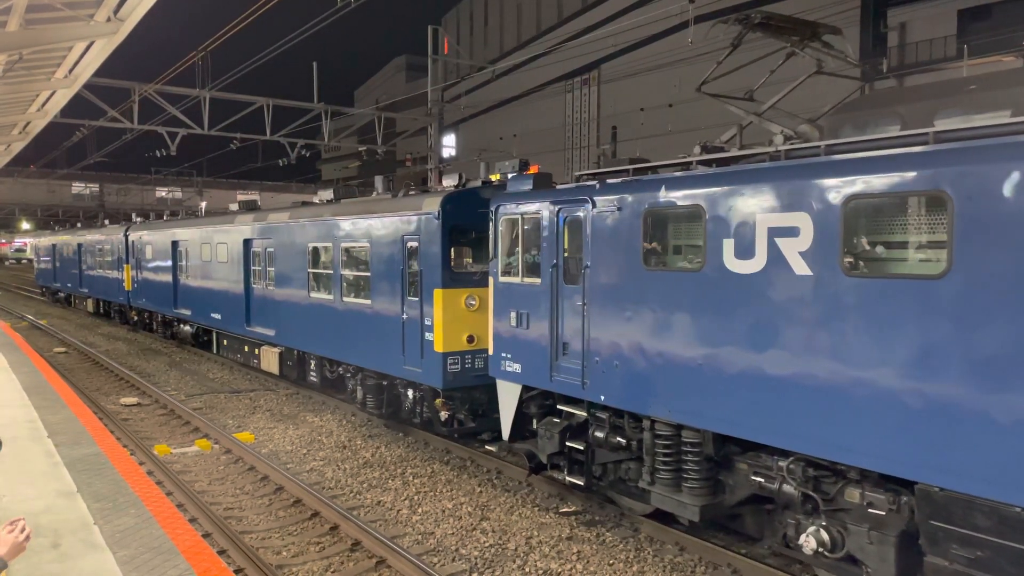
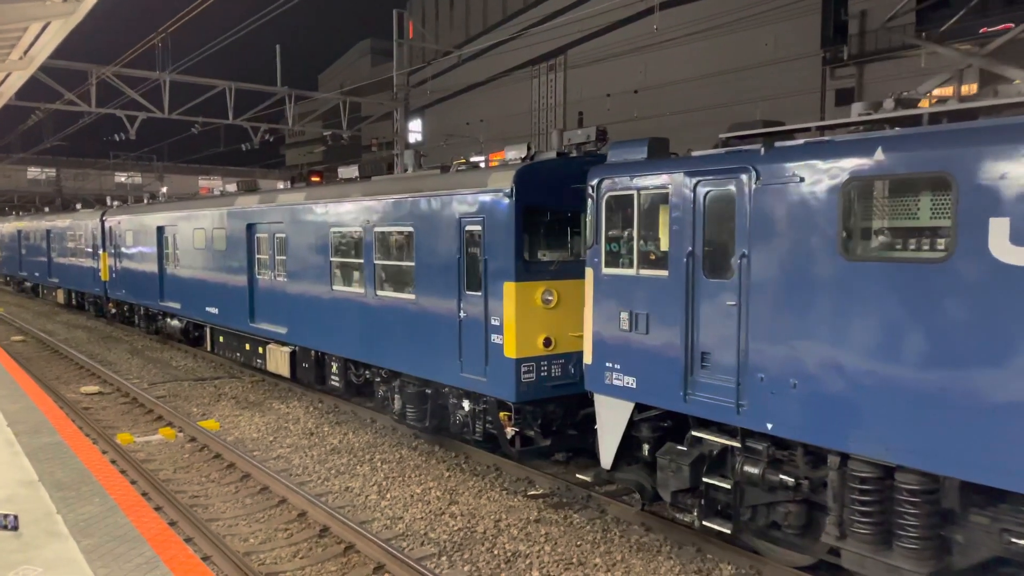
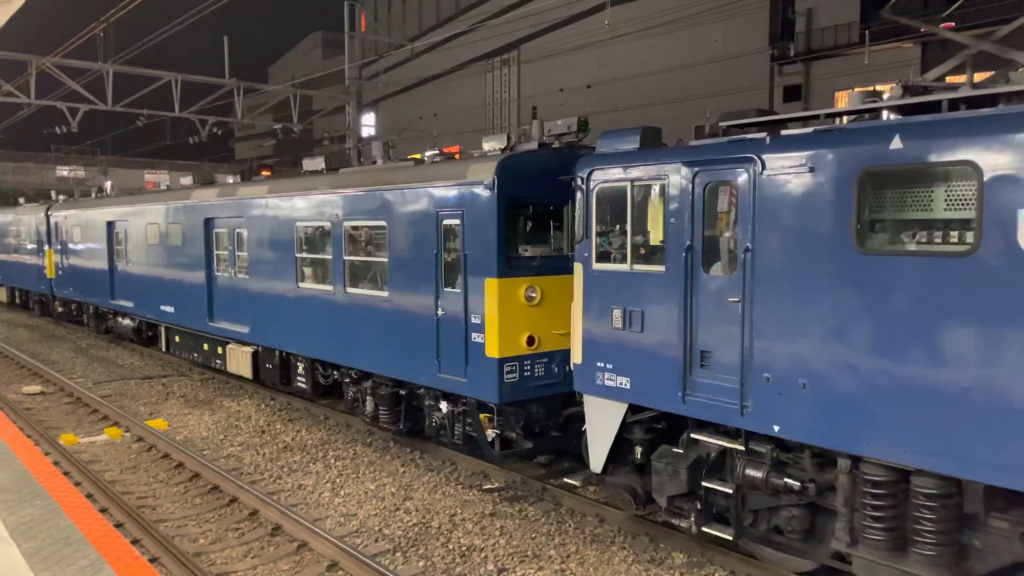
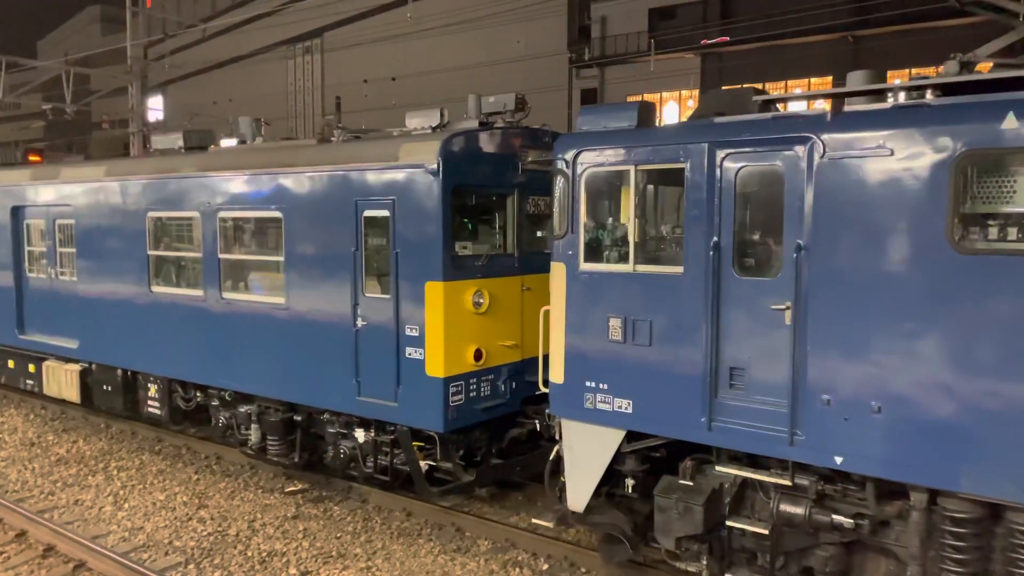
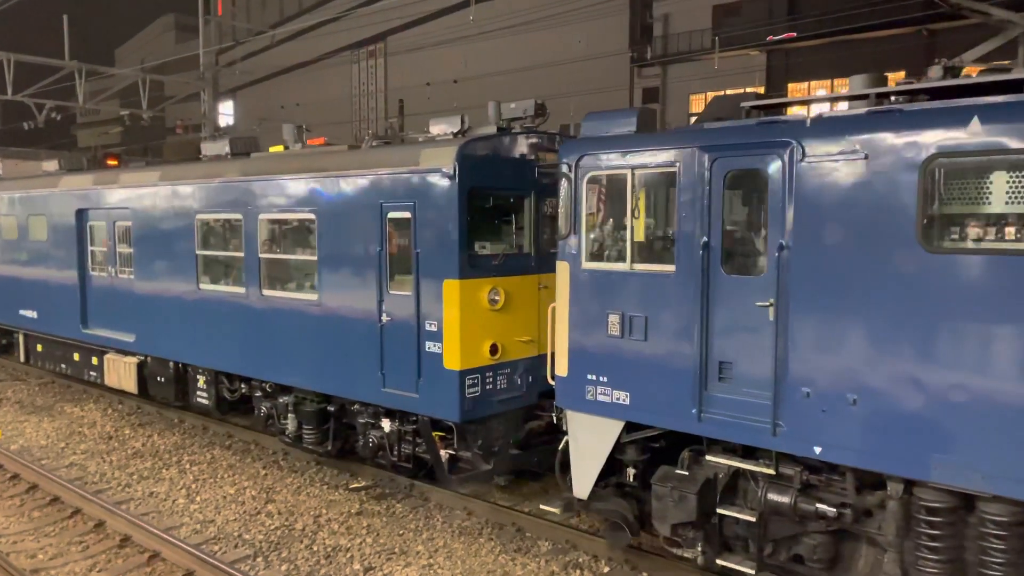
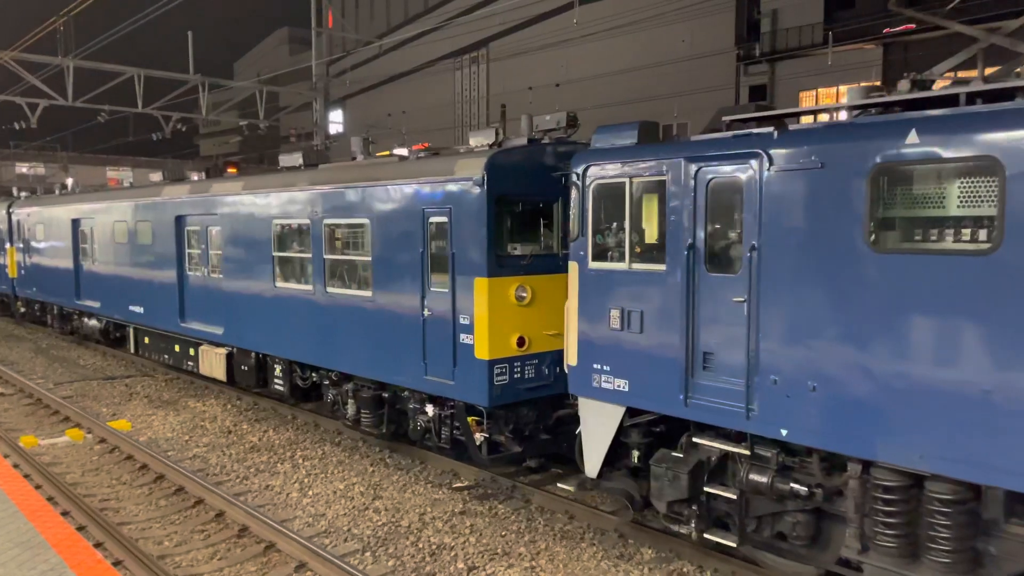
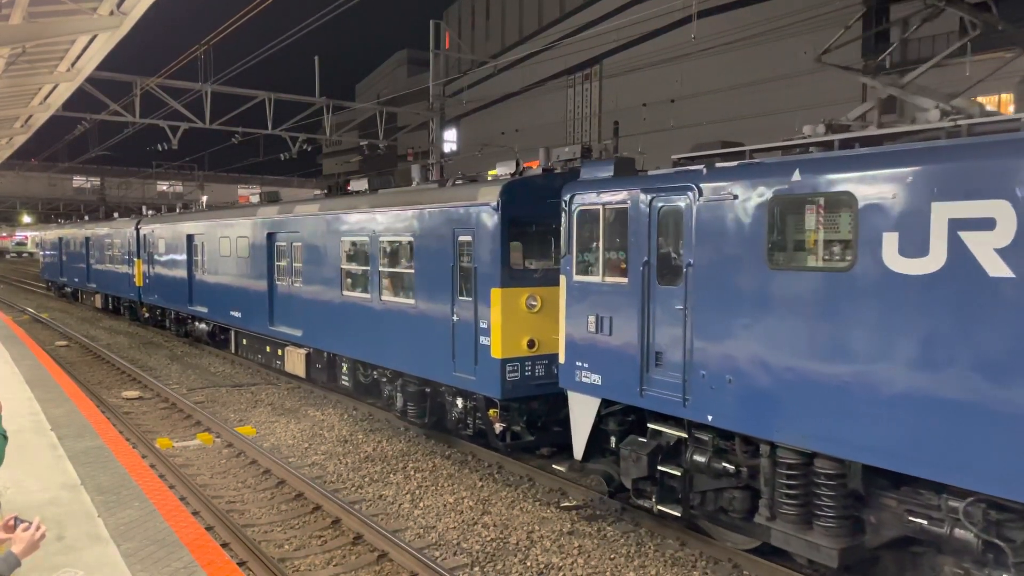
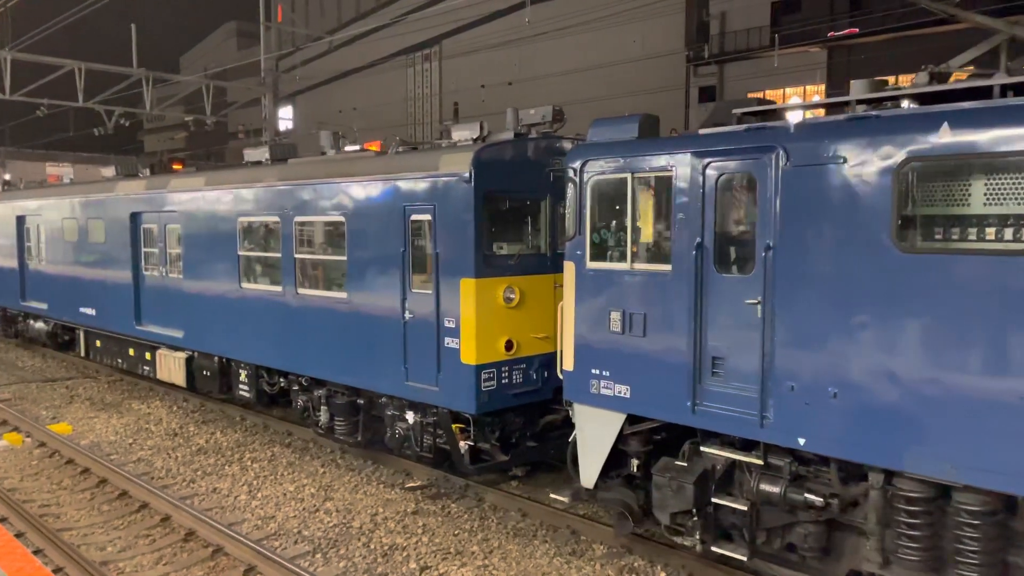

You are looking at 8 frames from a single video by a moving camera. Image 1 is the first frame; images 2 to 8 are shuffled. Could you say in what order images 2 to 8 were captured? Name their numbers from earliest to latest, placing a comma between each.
7, 2, 3, 6, 8, 5, 4
